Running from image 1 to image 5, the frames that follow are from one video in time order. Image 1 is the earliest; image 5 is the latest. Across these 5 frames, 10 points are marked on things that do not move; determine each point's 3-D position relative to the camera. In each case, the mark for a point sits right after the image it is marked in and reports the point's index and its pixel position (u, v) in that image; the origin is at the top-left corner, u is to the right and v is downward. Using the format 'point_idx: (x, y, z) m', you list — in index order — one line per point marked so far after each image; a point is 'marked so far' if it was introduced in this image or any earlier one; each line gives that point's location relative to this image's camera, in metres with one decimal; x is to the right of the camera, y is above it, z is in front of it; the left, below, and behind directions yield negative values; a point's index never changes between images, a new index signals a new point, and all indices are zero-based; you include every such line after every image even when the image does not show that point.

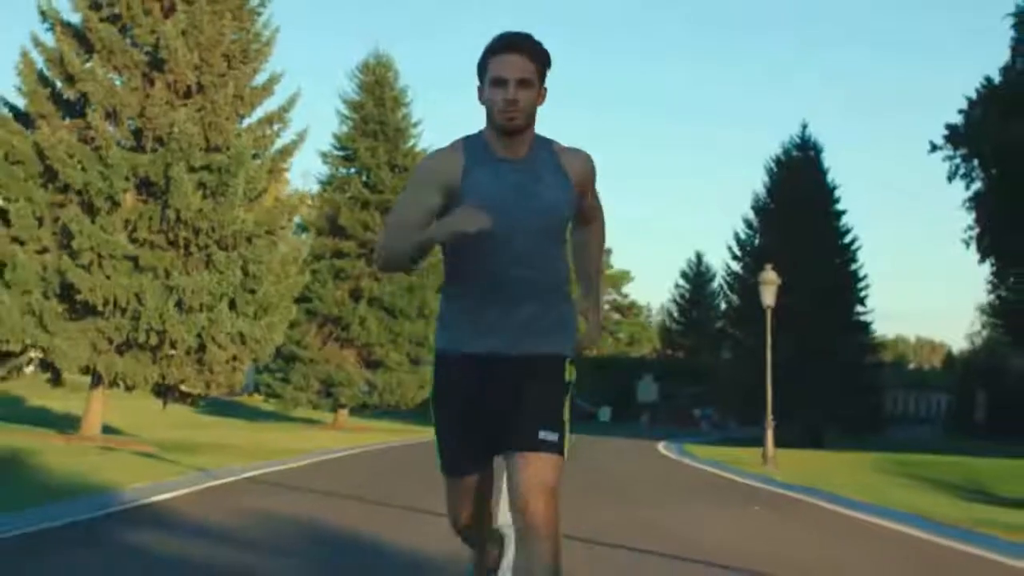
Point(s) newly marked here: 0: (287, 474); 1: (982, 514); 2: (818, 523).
0: (-2.7, -2.2, +17.8) m
1: (+6.1, -2.9, +18.6) m
2: (+3.6, -2.6, +16.5) m
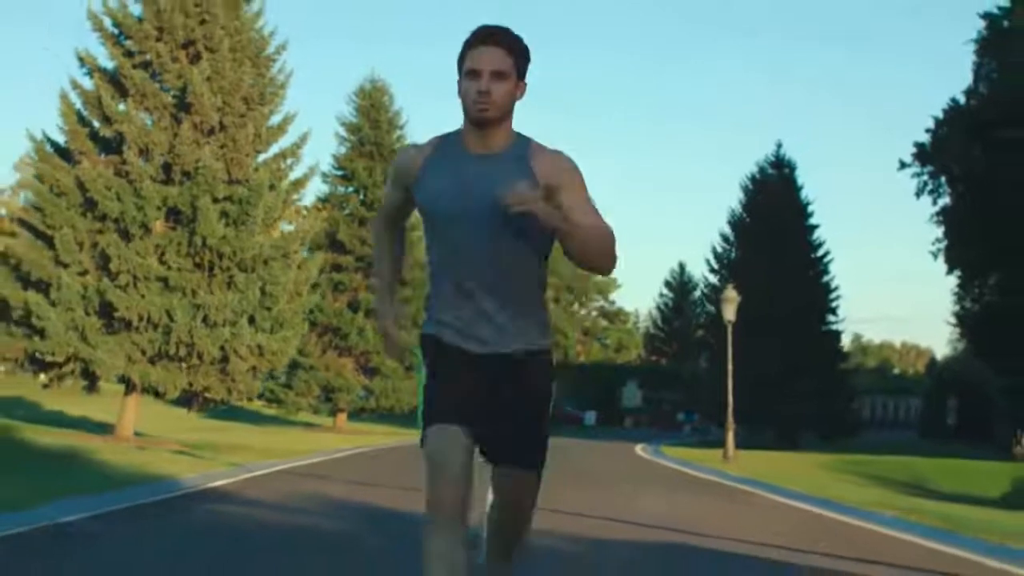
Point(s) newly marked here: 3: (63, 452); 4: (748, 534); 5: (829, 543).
0: (-2.9, -2.5, +20.5) m
1: (+5.9, -3.1, +21.3) m
2: (+3.4, -2.9, +19.2) m
3: (-6.0, -2.2, +19.7) m
4: (+2.5, -2.6, +15.4) m
5: (+3.3, -2.6, +15.0) m
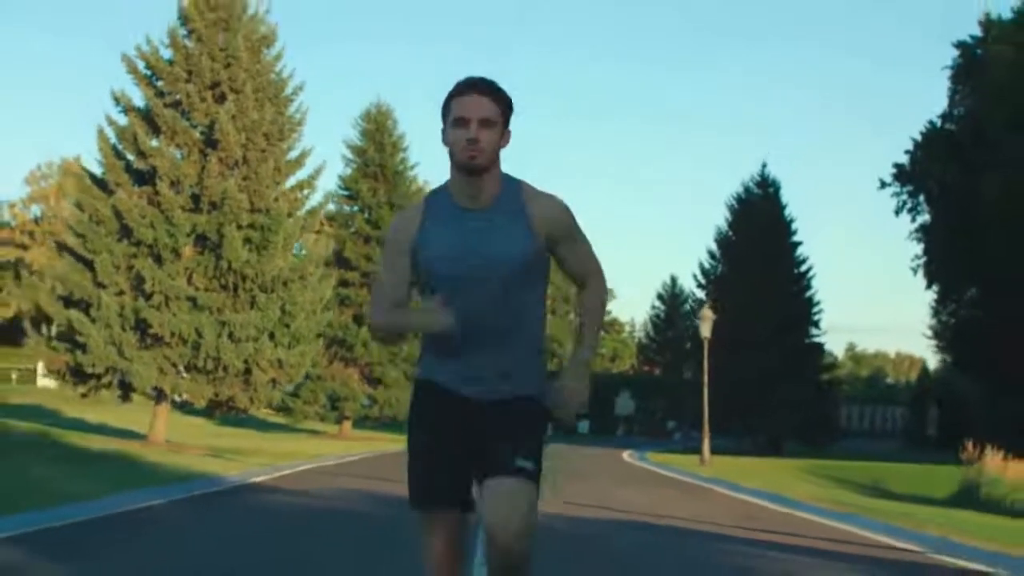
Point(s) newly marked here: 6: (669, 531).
0: (-3.0, -2.9, +22.9) m
1: (+5.8, -3.5, +23.8) m
2: (+3.3, -3.3, +21.6) m
3: (-6.1, -2.6, +22.2) m
4: (+2.4, -2.9, +17.9) m
5: (+3.2, -2.9, +17.5) m
6: (+1.6, -2.6, +15.6) m
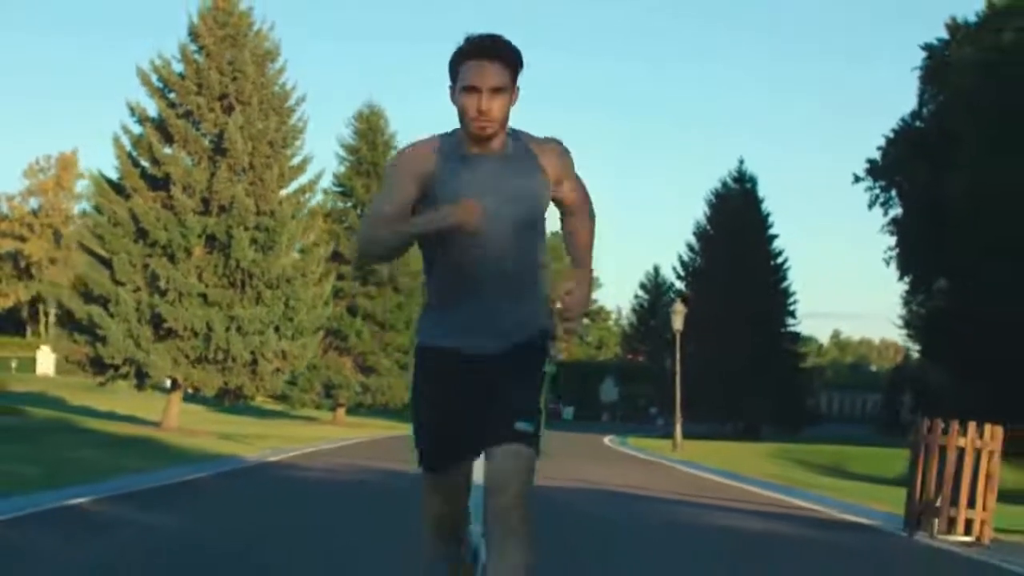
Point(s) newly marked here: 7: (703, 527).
0: (-3.2, -2.8, +25.1) m
1: (+5.6, -3.5, +26.1) m
2: (+3.1, -3.2, +23.9) m
3: (-6.3, -2.5, +24.4) m
4: (+2.2, -2.9, +20.1) m
5: (+3.0, -2.9, +19.7) m
6: (+1.4, -2.6, +17.8) m
7: (+1.9, -2.3, +14.5) m
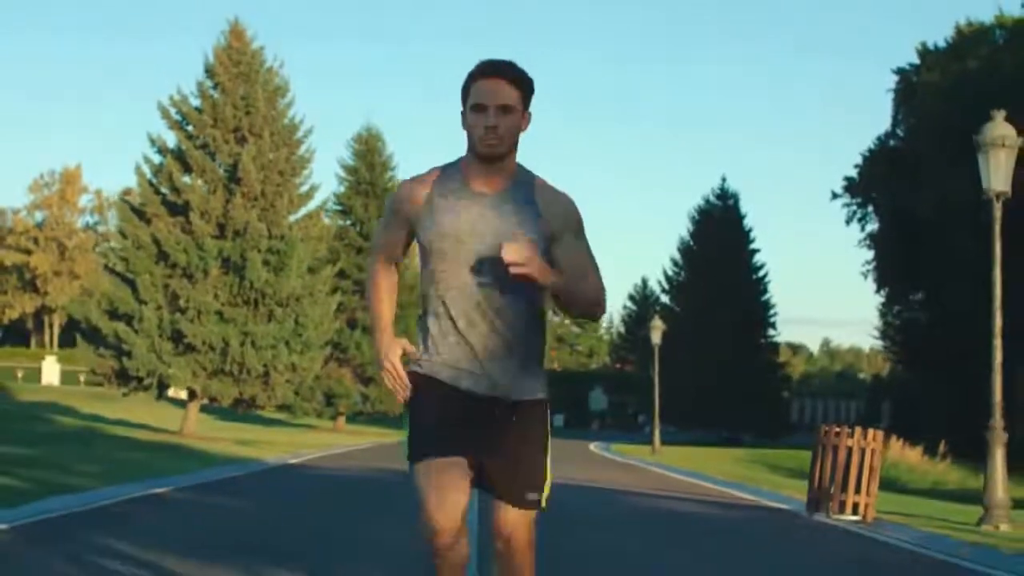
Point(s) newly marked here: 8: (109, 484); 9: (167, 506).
0: (-3.4, -3.2, +27.6) m
1: (+5.4, -3.8, +28.6) m
2: (+2.9, -3.6, +26.4) m
3: (-6.5, -2.9, +26.8) m
4: (+2.1, -3.2, +22.6) m
5: (+2.9, -3.2, +22.2) m
6: (+1.3, -2.9, +20.3) m
7: (+1.8, -2.7, +17.0) m
8: (-5.6, -2.7, +19.8) m
9: (-4.3, -2.7, +17.8) m
